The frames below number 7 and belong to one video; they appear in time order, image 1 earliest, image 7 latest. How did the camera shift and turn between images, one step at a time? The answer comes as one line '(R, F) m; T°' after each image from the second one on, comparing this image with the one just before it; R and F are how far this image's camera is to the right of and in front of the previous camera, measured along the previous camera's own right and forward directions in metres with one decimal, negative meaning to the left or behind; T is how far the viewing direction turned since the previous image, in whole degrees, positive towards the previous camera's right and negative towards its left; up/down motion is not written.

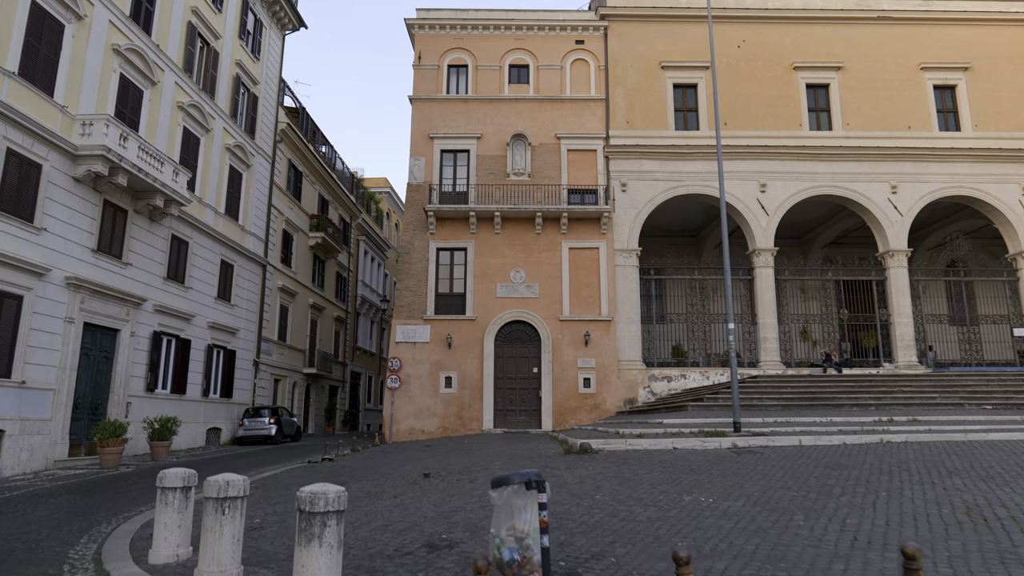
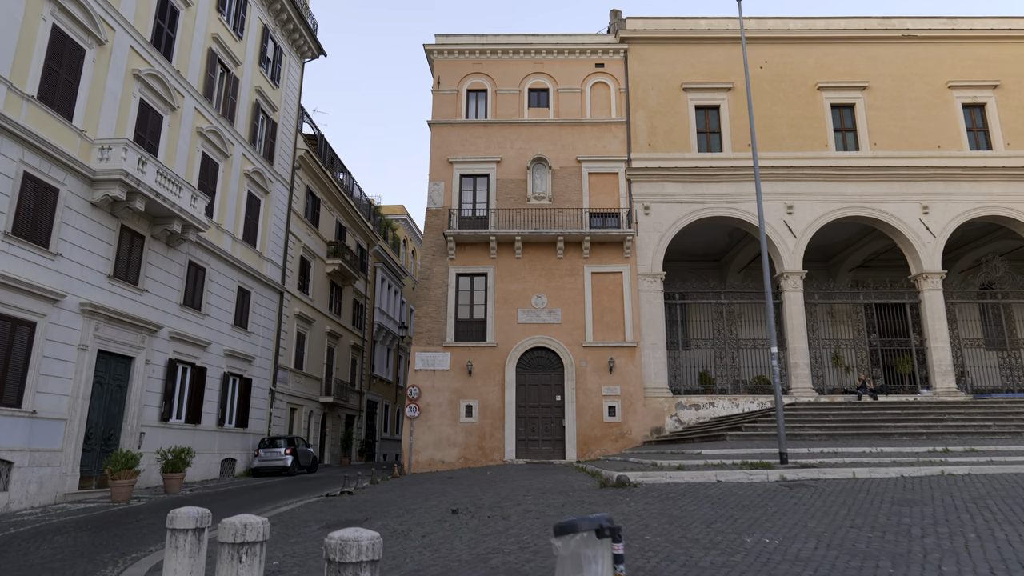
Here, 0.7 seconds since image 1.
(-0.3, +0.5) m; -1°
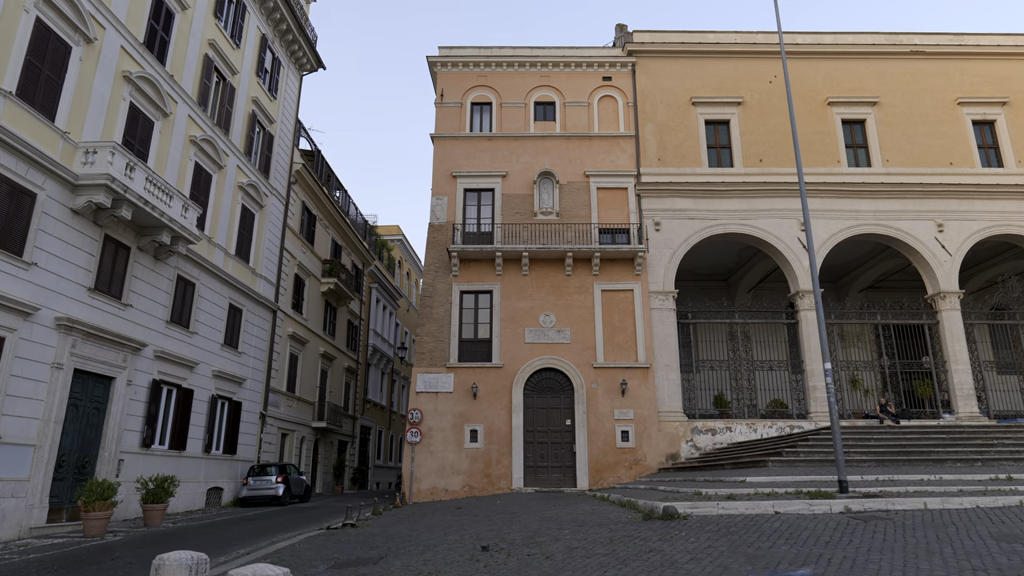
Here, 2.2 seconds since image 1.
(-0.6, +1.0) m; +1°
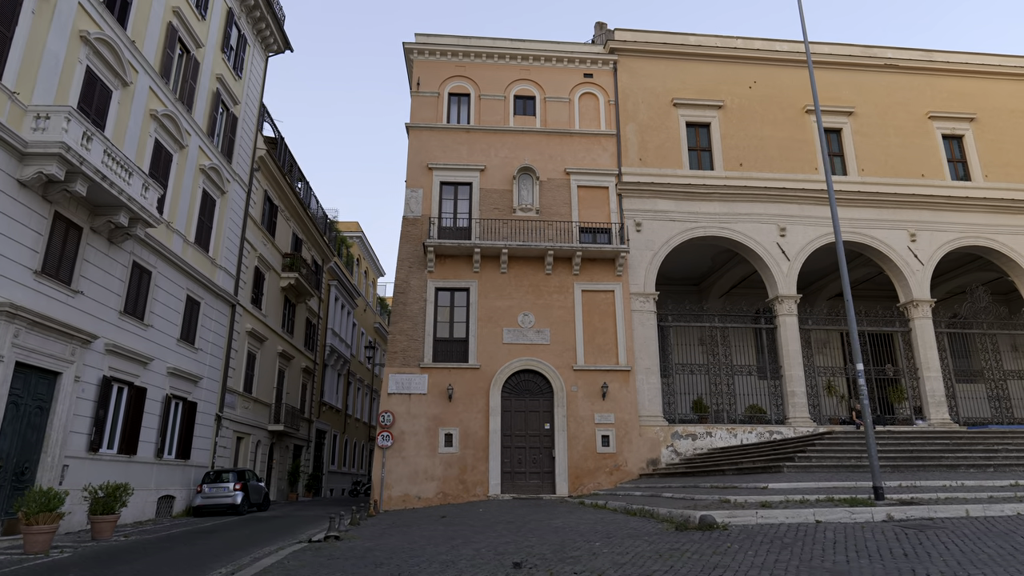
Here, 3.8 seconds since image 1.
(-1.0, +0.9) m; +5°
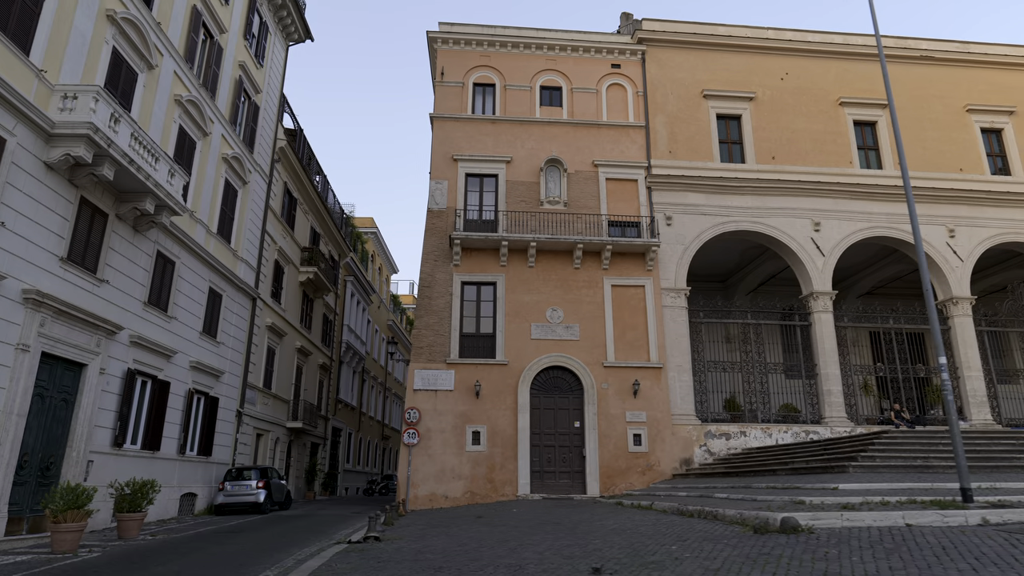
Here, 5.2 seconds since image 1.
(-0.7, +0.5) m; 0°
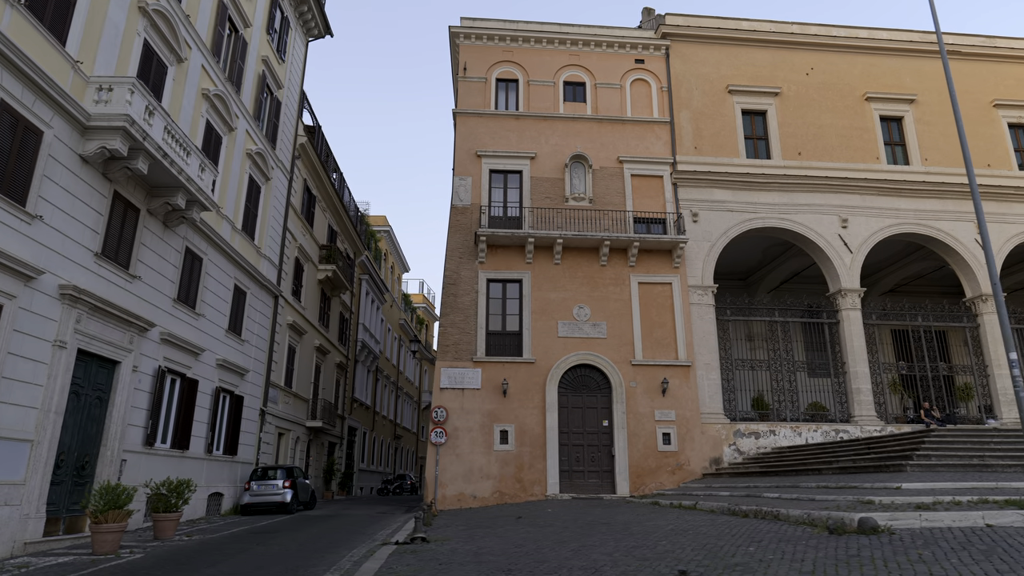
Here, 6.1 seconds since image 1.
(-0.8, +0.2) m; 0°
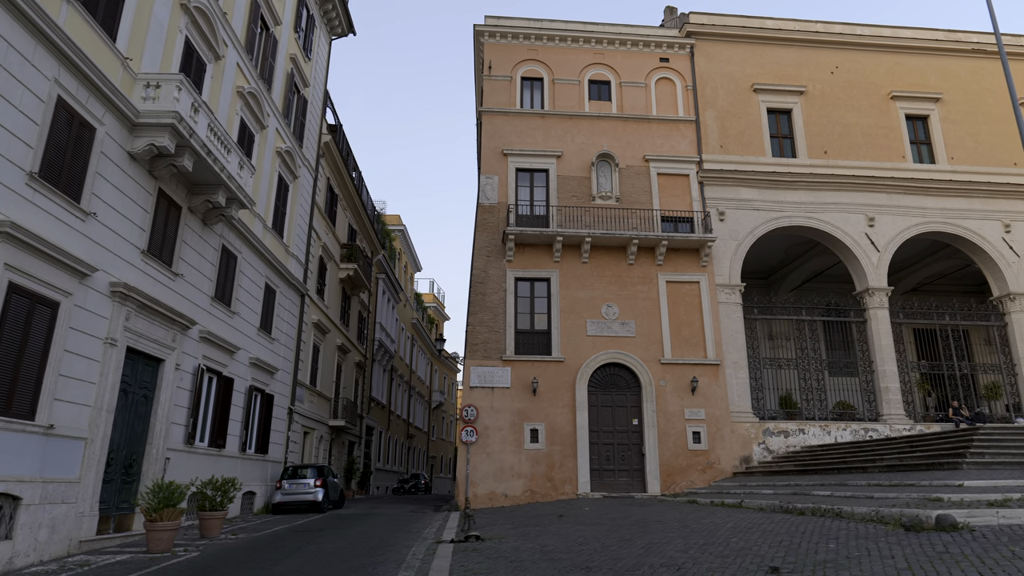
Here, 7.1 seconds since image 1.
(-0.9, 0.0) m; 0°
